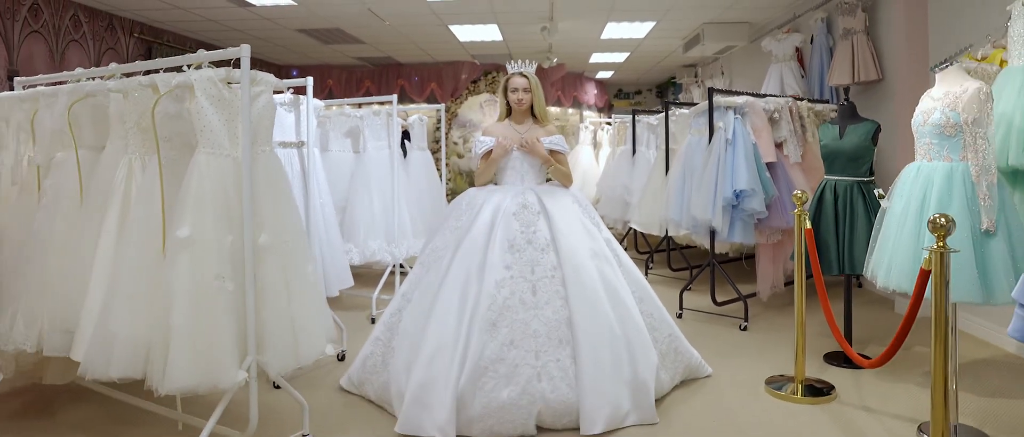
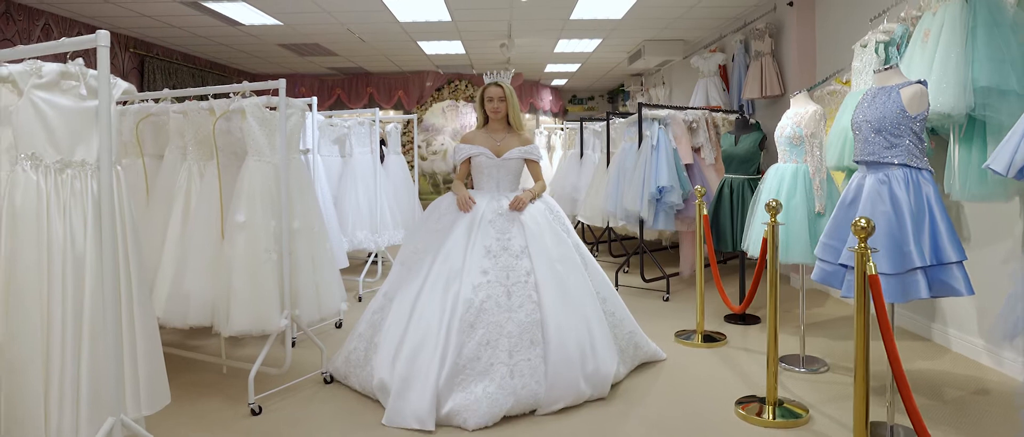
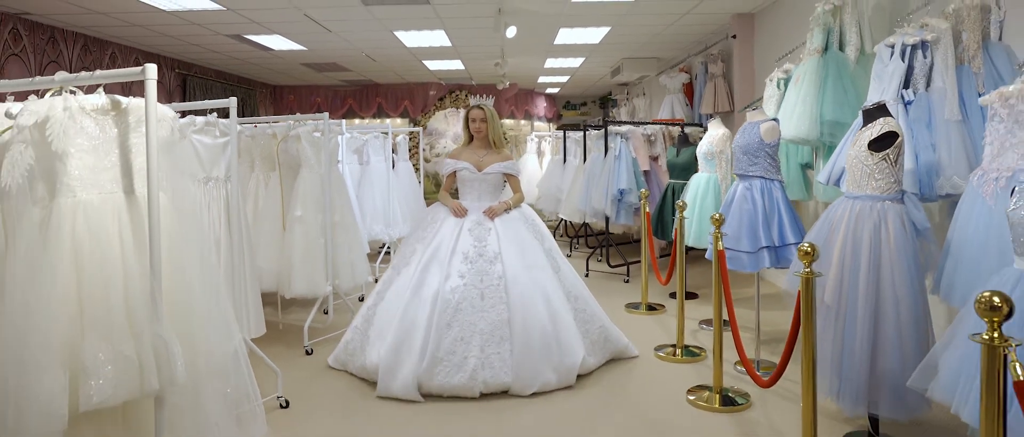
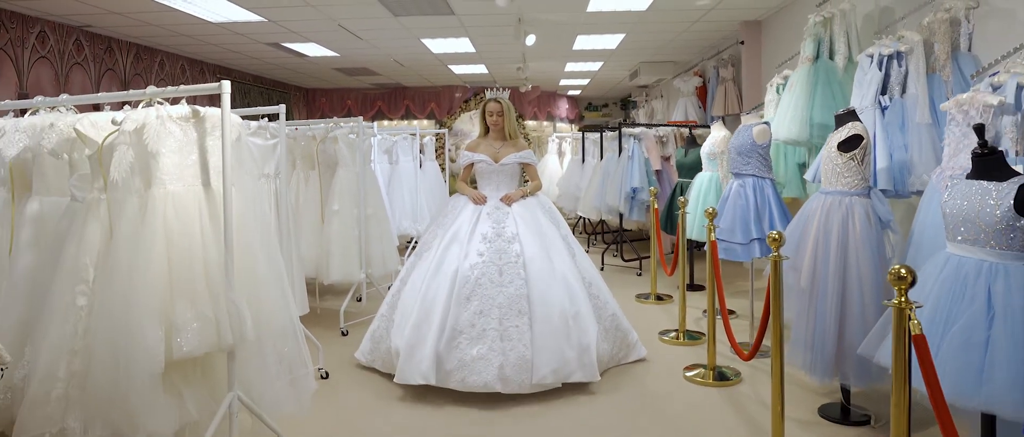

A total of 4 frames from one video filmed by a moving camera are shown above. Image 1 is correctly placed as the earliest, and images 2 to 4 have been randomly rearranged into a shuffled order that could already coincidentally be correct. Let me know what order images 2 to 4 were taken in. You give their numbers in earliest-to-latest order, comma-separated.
2, 3, 4
